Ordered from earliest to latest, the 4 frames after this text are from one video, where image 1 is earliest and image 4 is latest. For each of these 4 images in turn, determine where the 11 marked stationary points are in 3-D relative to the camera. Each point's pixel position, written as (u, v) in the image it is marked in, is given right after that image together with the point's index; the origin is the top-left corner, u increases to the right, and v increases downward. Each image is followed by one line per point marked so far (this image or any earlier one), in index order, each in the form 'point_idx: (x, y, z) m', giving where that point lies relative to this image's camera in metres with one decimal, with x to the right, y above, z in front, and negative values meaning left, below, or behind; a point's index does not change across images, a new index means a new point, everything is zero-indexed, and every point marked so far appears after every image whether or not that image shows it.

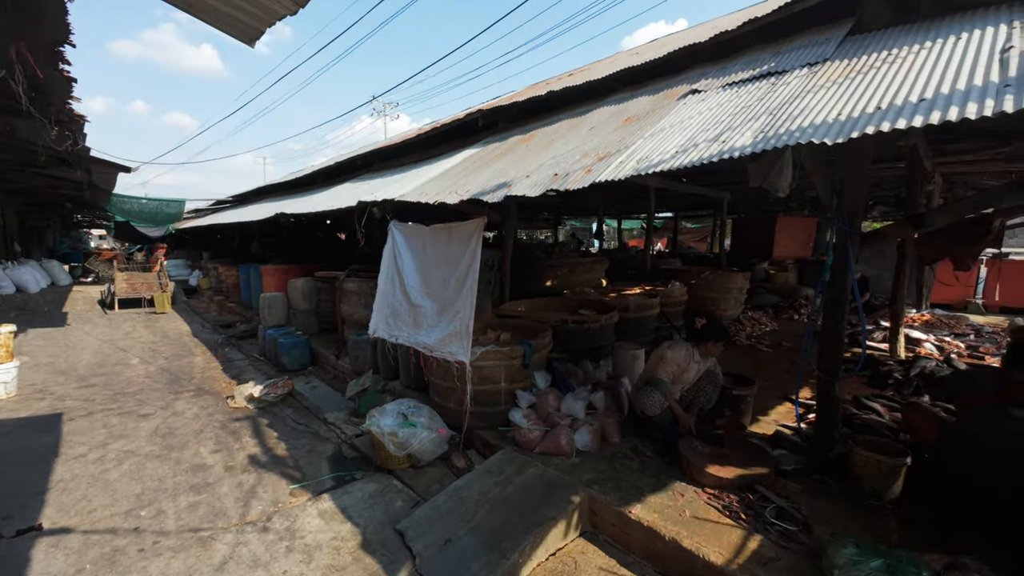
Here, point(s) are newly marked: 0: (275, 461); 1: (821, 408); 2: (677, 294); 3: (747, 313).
0: (-2.6, -1.9, +4.6) m
1: (+2.8, -1.1, +3.9) m
2: (+3.0, -0.1, +7.7) m
3: (+5.4, -0.6, +9.8) m
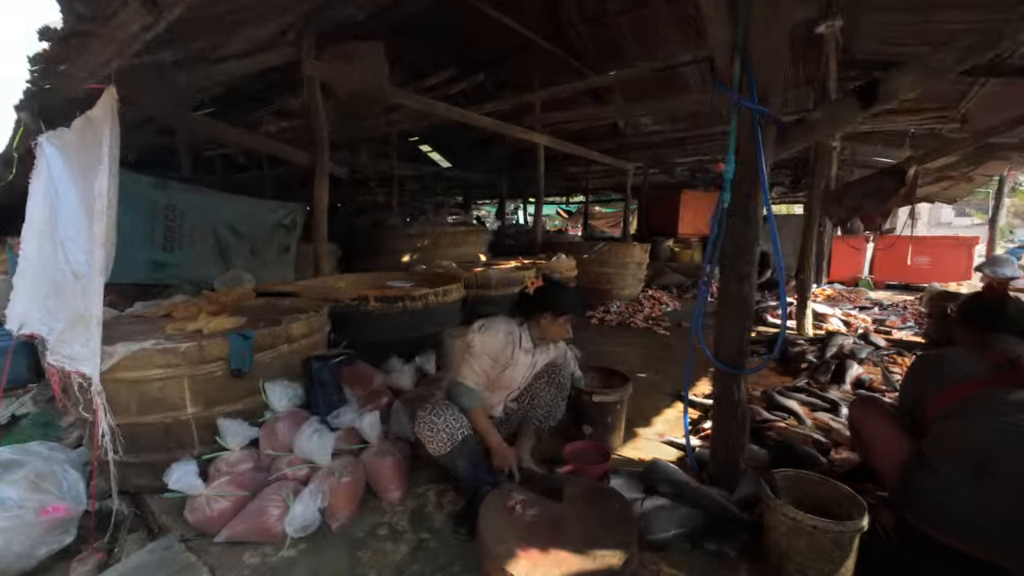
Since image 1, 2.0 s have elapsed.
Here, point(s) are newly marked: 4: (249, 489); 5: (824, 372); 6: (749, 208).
0: (-4.3, -1.6, +2.3) m
1: (+1.2, -0.7, +2.4) m
2: (+0.7, +0.3, +6.2) m
3: (+2.8, -0.1, +8.7) m
4: (-1.4, -1.0, +2.2) m
5: (+2.9, -0.8, +3.9) m
6: (+1.3, +0.4, +2.3) m
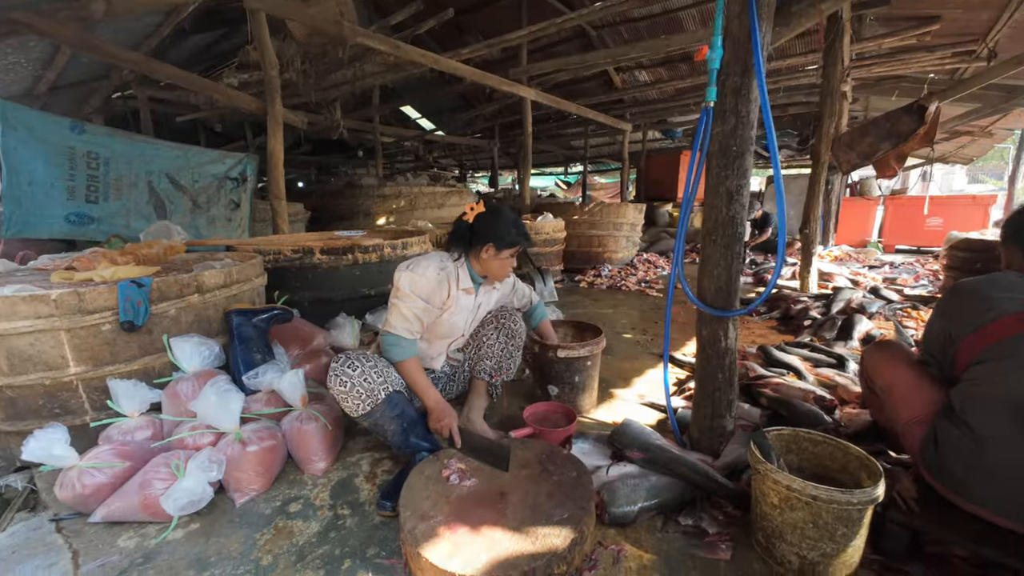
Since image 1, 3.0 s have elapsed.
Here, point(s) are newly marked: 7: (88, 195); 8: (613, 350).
0: (-4.5, -1.4, +2.0) m
1: (+0.9, -0.4, +2.0) m
2: (+0.5, +0.8, +5.8) m
3: (+2.6, +0.6, +8.2) m
4: (-1.6, -0.7, +1.9) m
5: (+2.7, -0.3, +3.5) m
6: (+1.0, +0.8, +1.8) m
7: (-4.2, +0.9, +4.2) m
8: (+0.8, -0.5, +3.5) m
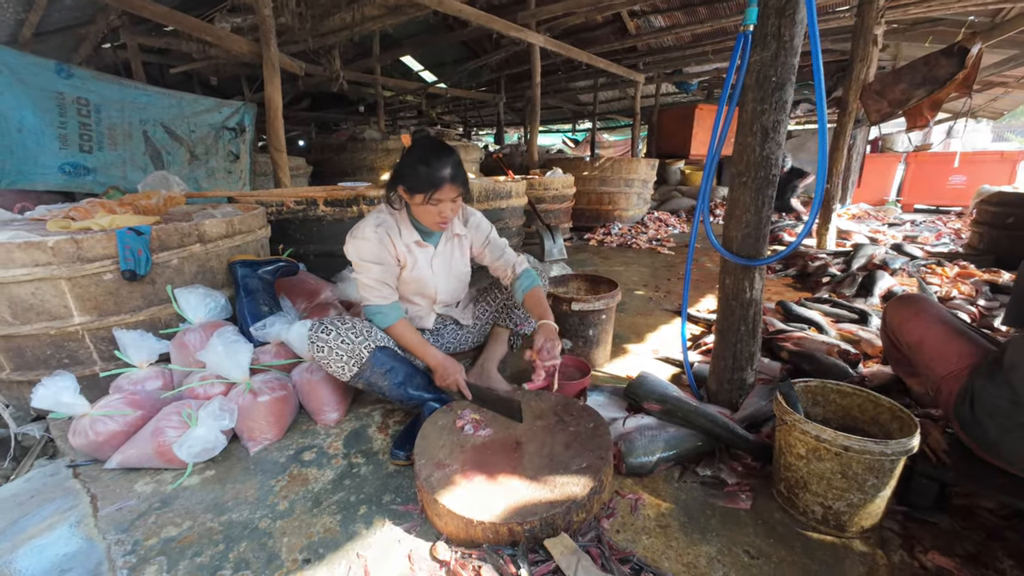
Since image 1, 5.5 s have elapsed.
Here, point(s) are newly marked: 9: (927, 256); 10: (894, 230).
0: (-4.5, -1.1, +2.1) m
1: (+1.0, -0.2, +1.9) m
2: (+0.6, +1.4, +5.6) m
3: (+2.7, +1.4, +8.0) m
4: (-1.6, -0.5, +1.8) m
5: (+2.7, 0.0, +3.4) m
6: (+1.0, +1.0, +1.7) m
7: (-4.2, +1.4, +4.1) m
8: (+0.9, -0.1, +3.5) m
9: (+4.1, +0.3, +4.2) m
10: (+5.3, +0.8, +5.9) m
